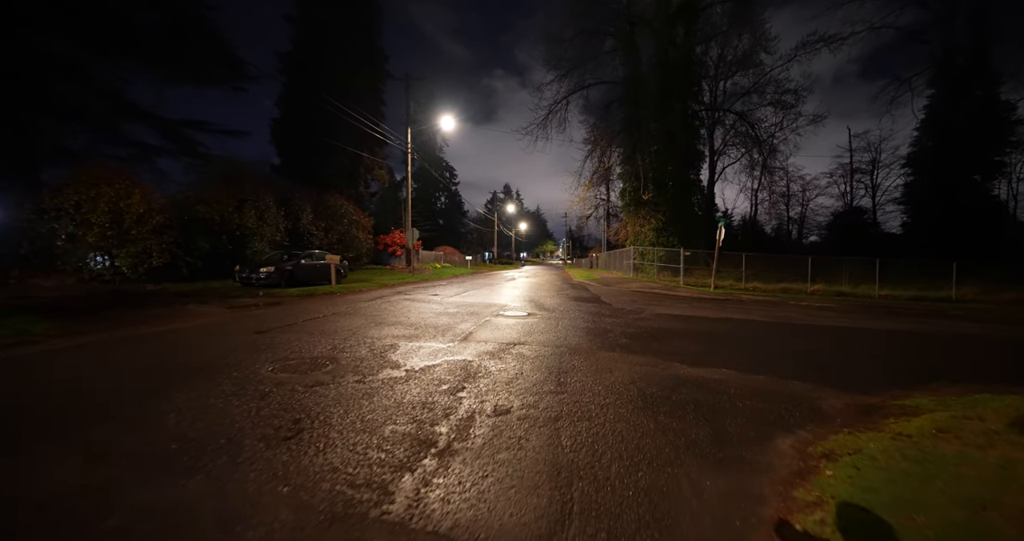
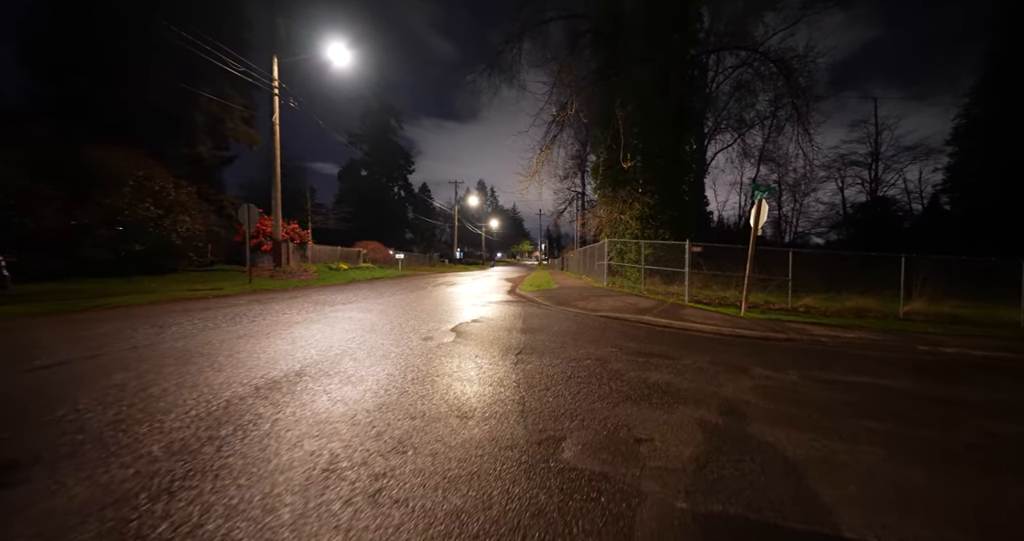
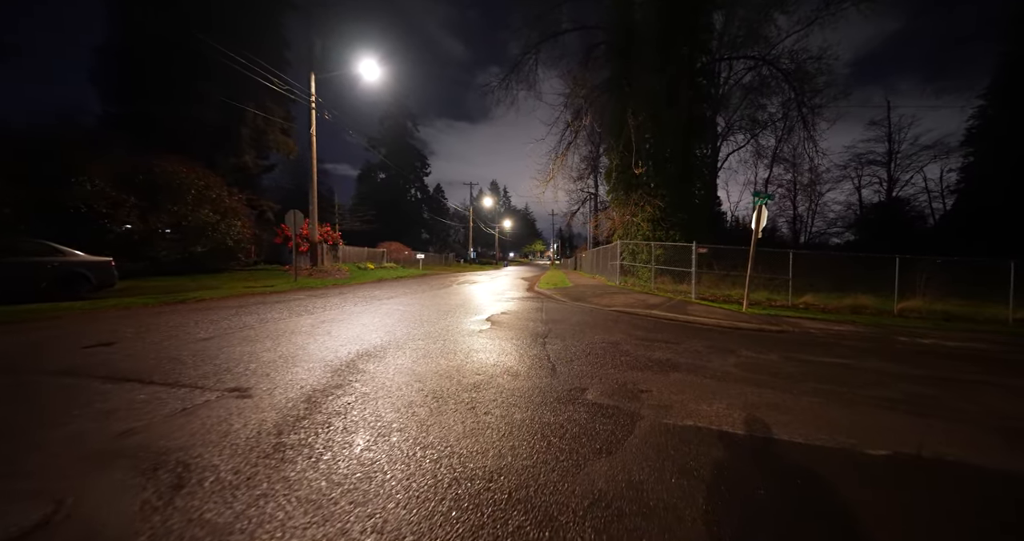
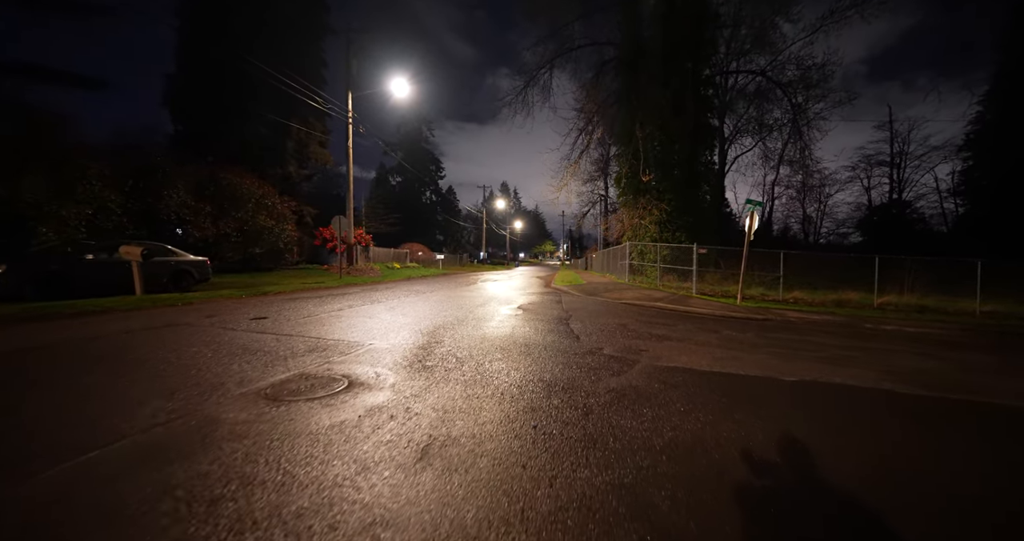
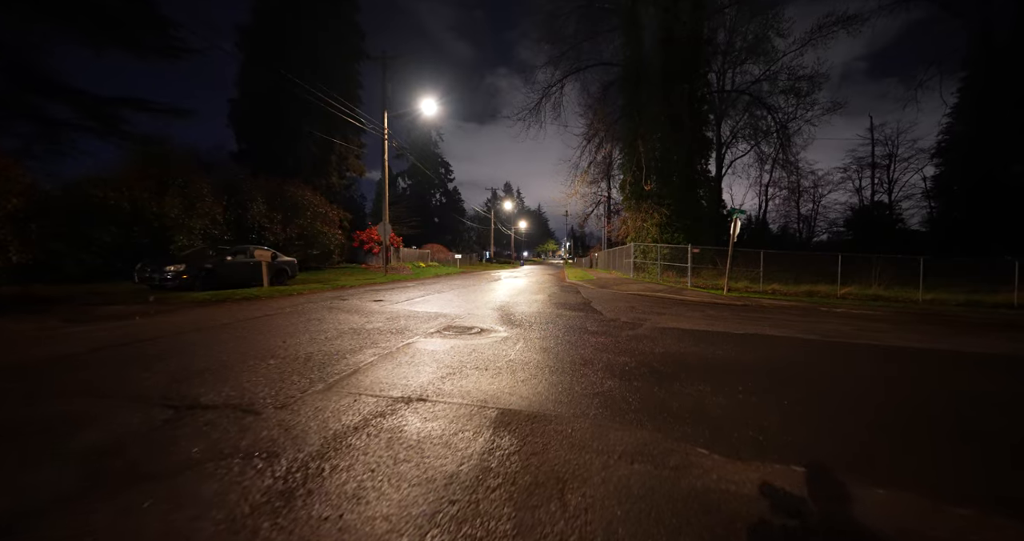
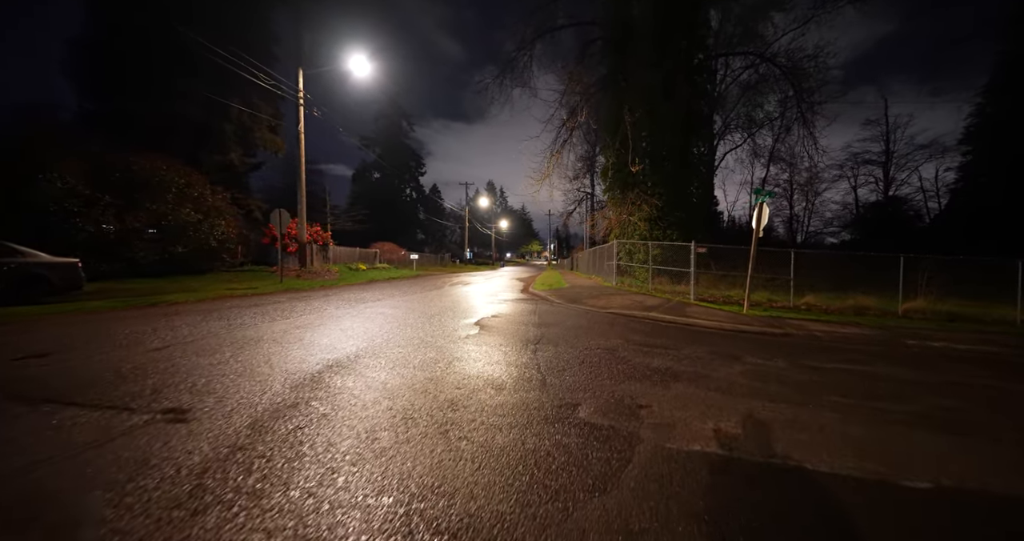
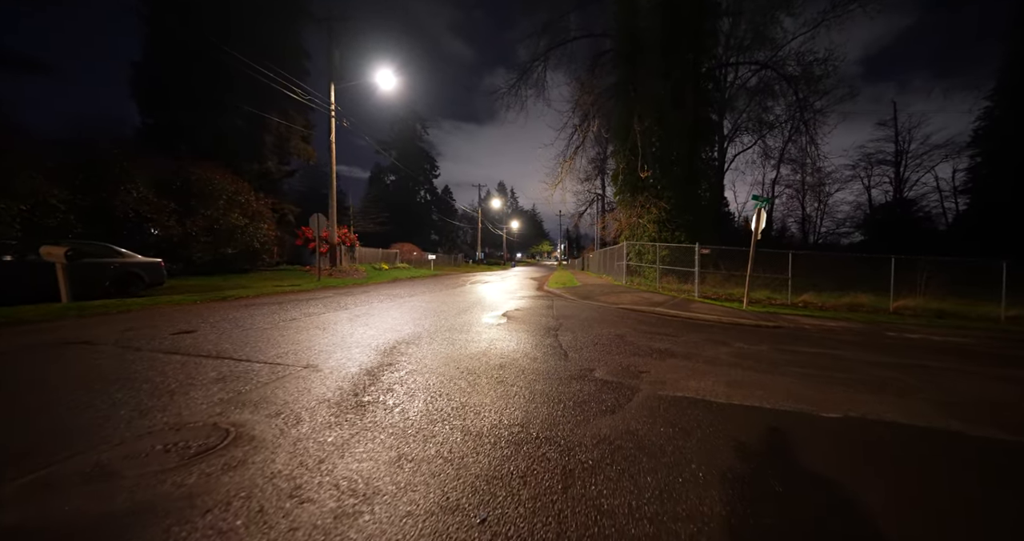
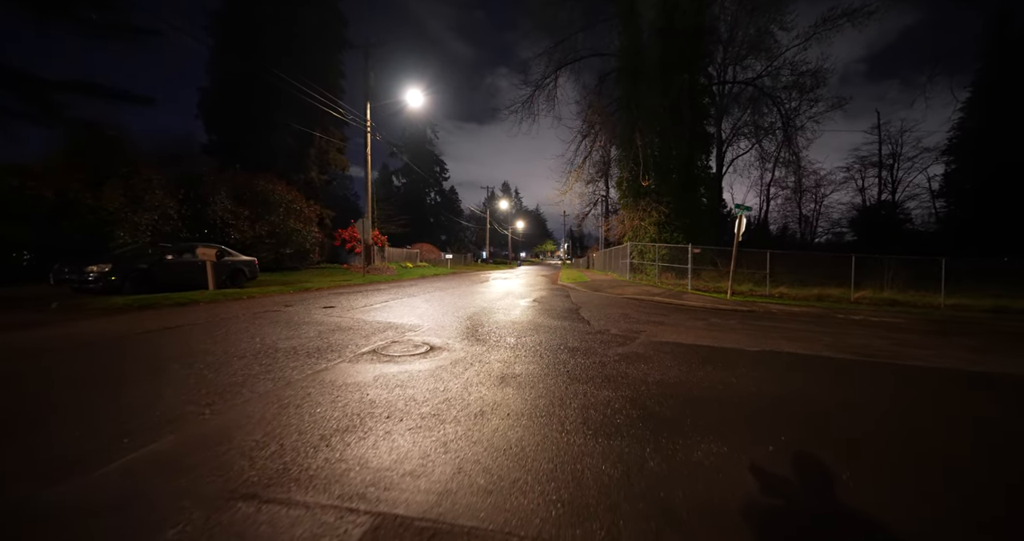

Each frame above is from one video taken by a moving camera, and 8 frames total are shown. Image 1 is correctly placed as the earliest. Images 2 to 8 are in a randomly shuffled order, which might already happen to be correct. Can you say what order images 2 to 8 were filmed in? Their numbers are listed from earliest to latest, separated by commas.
5, 8, 4, 7, 3, 6, 2
